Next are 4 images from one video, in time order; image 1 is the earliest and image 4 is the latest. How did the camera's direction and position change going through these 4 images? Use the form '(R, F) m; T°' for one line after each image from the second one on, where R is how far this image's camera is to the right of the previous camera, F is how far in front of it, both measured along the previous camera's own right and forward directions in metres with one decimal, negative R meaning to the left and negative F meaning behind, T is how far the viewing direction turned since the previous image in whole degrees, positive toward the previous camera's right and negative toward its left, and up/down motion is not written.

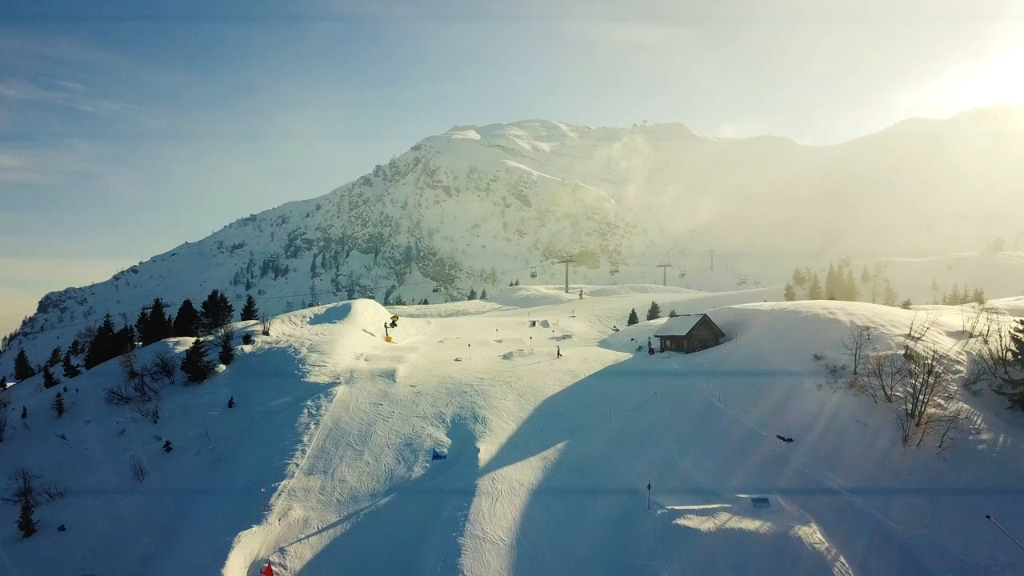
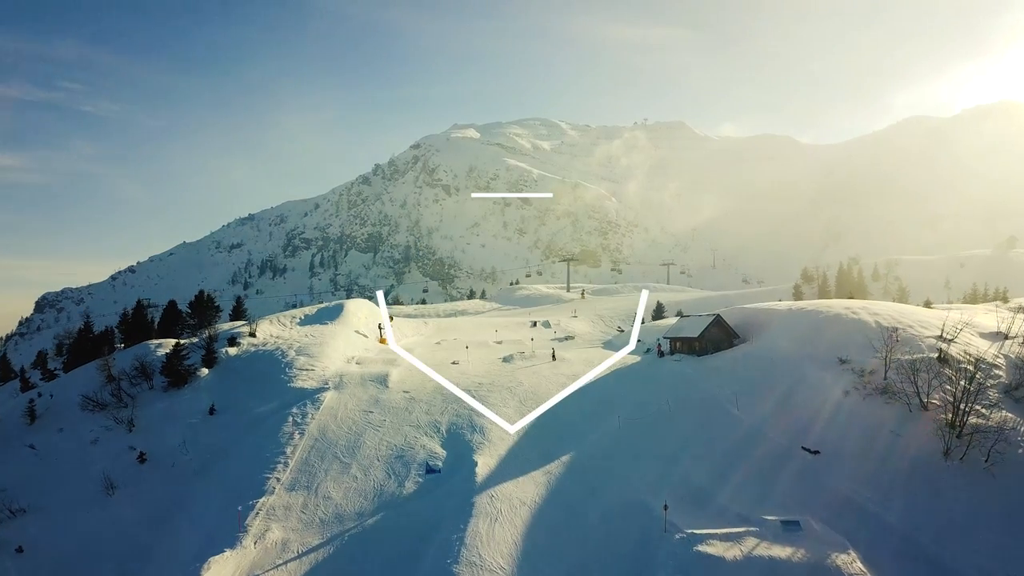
(0.0, +2.5) m; 0°
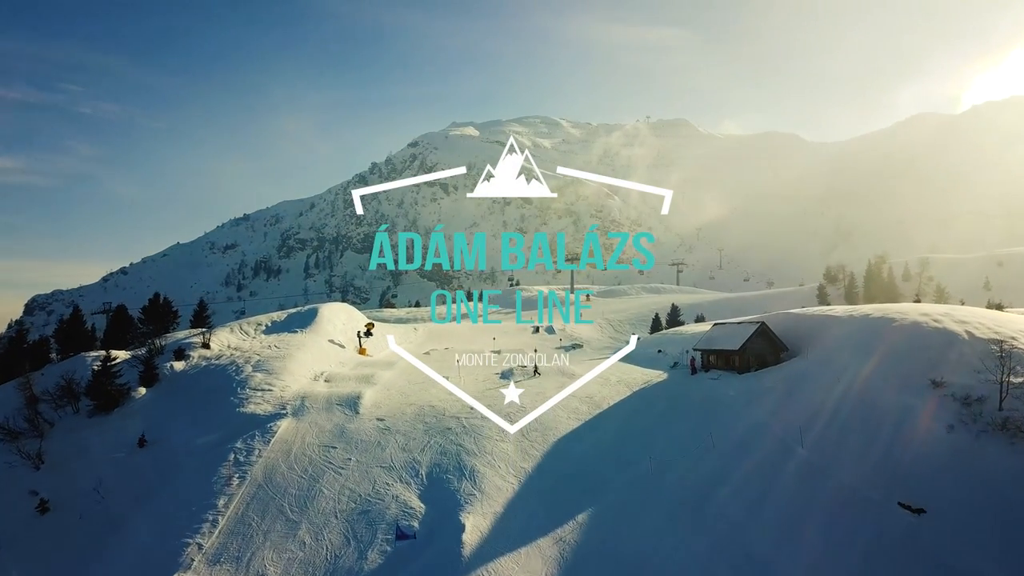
(0.0, +6.9) m; 0°
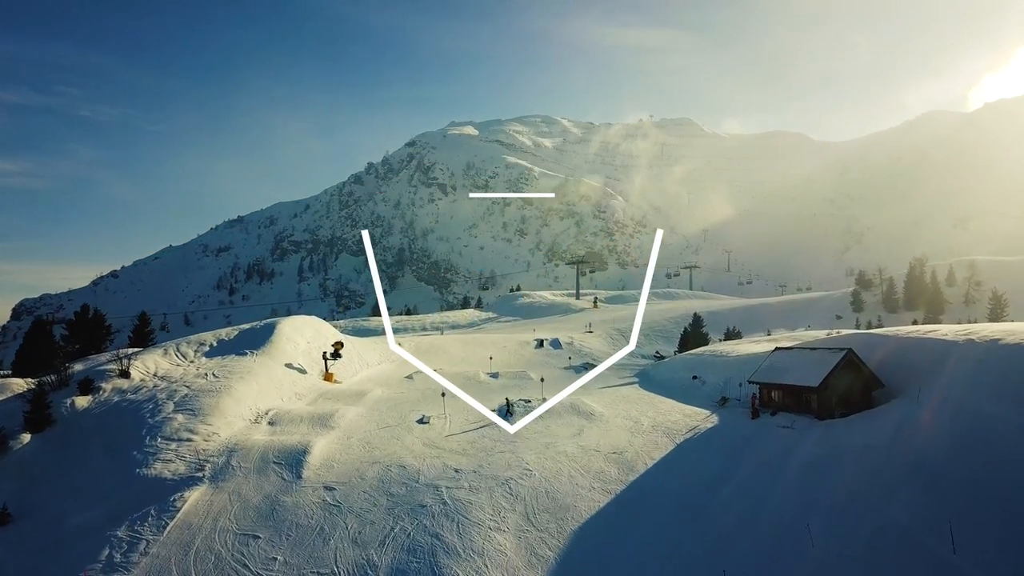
(0.0, +8.1) m; 0°
